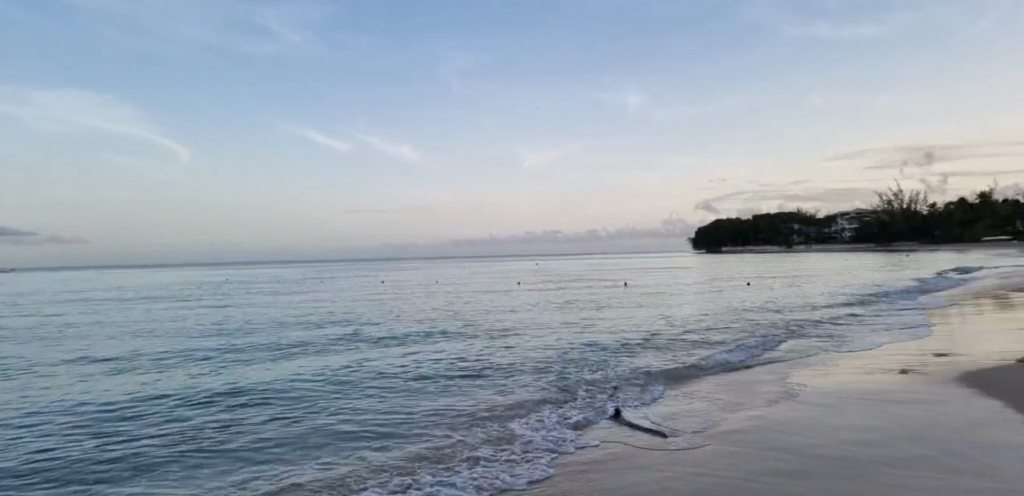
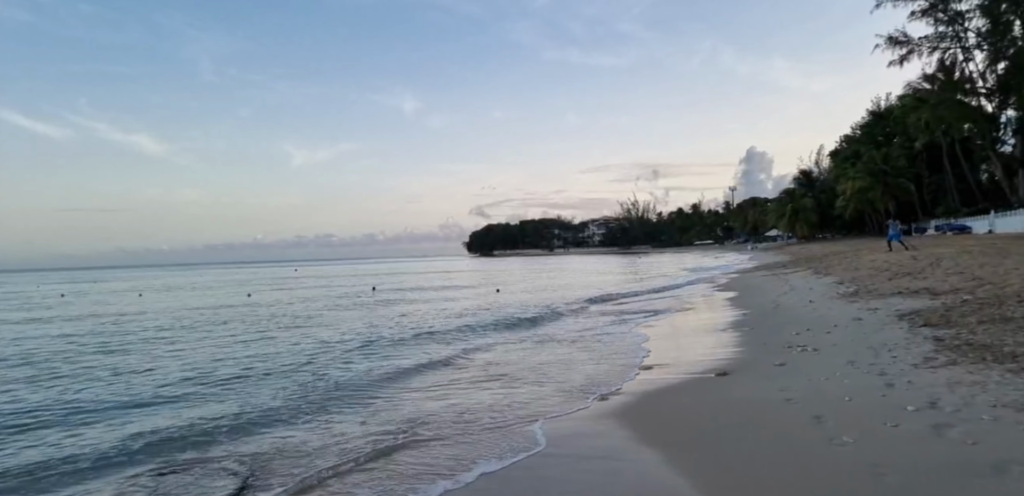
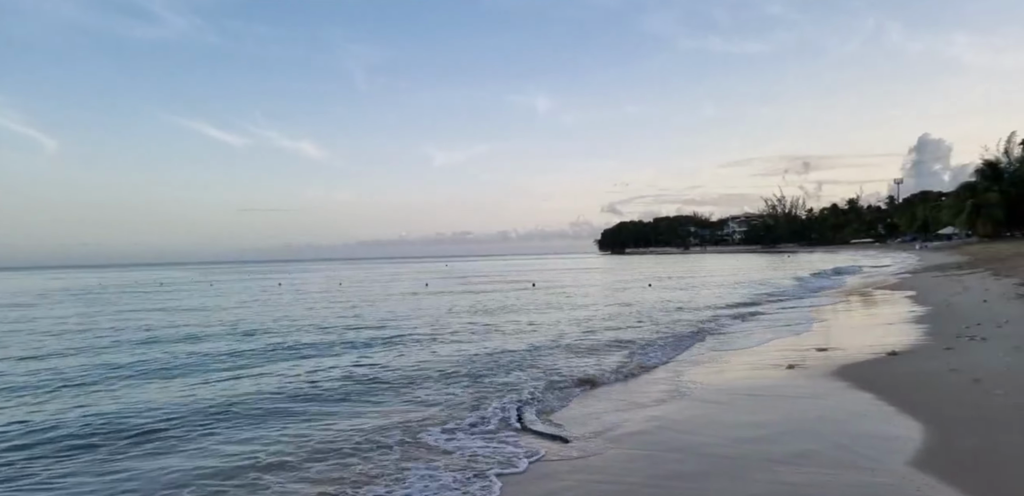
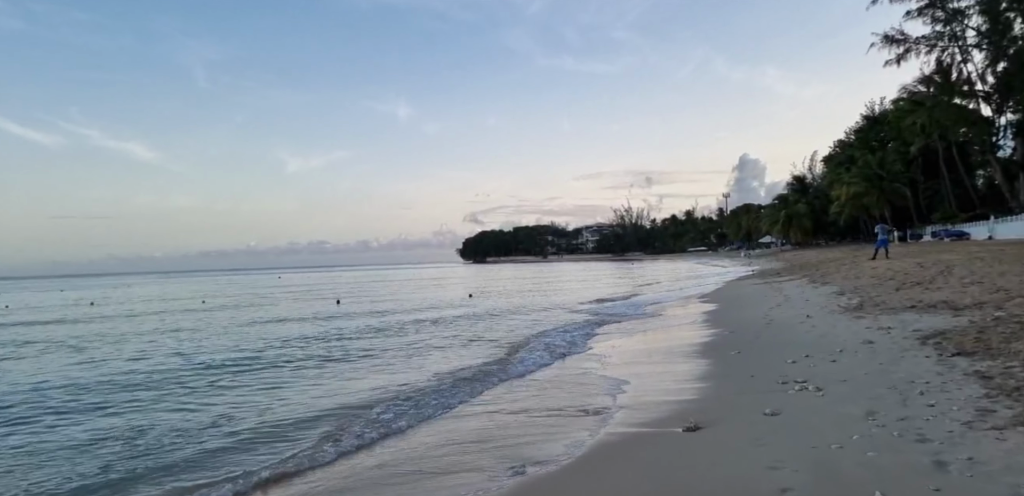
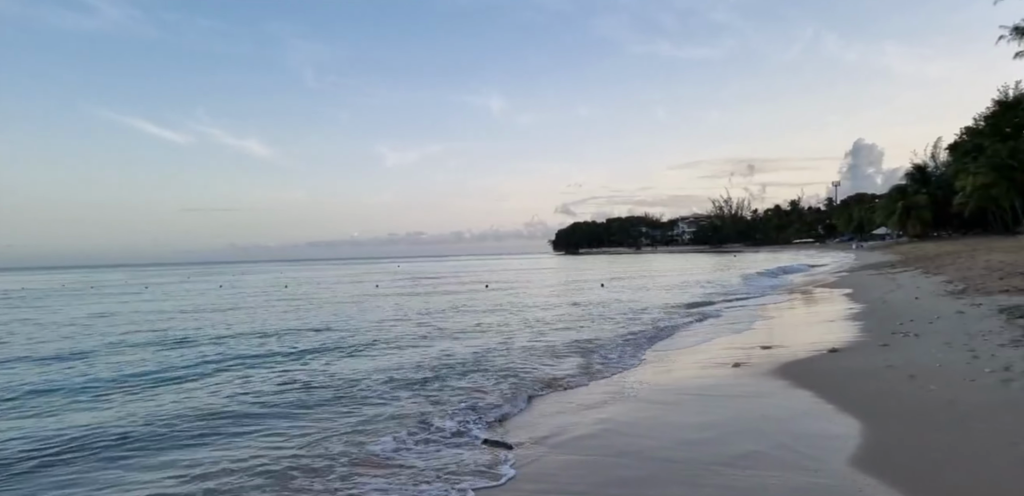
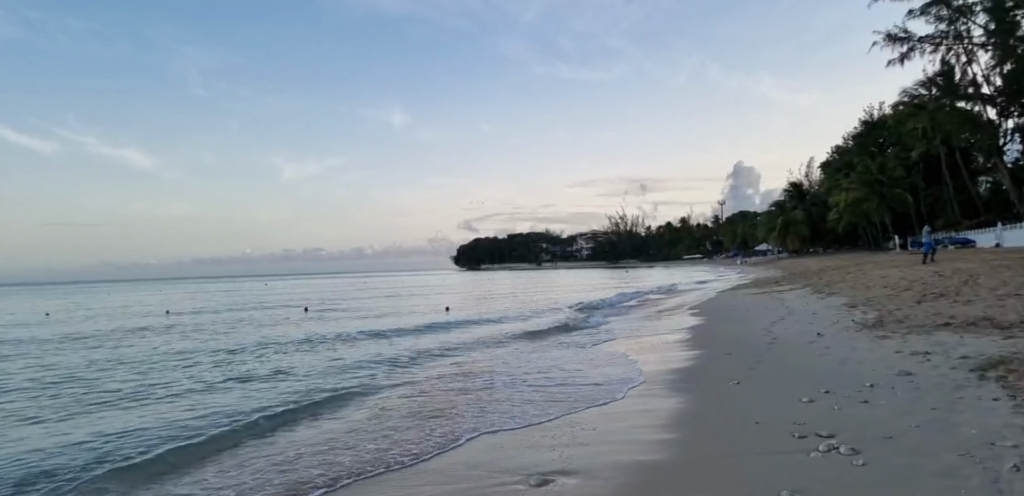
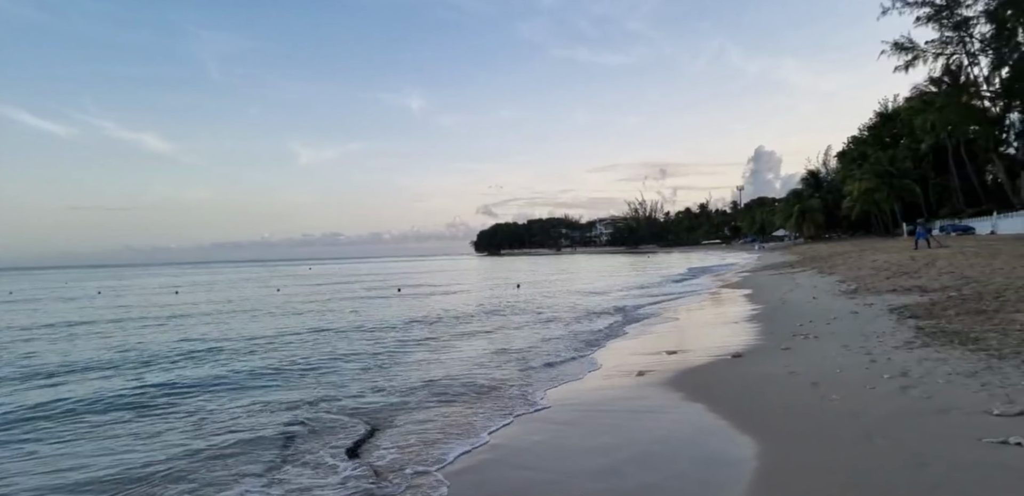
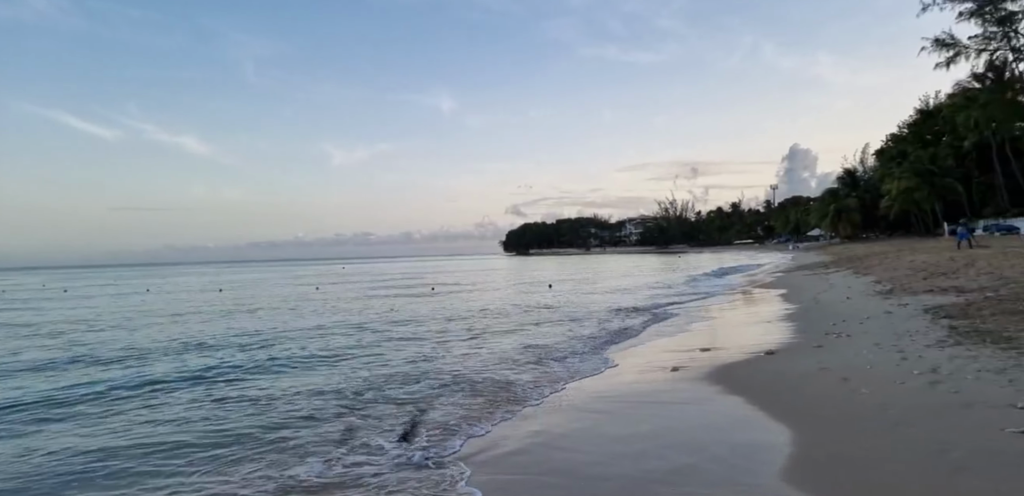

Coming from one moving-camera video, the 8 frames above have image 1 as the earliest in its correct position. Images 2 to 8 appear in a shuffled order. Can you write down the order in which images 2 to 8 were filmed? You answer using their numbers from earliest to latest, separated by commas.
3, 5, 8, 7, 2, 4, 6
